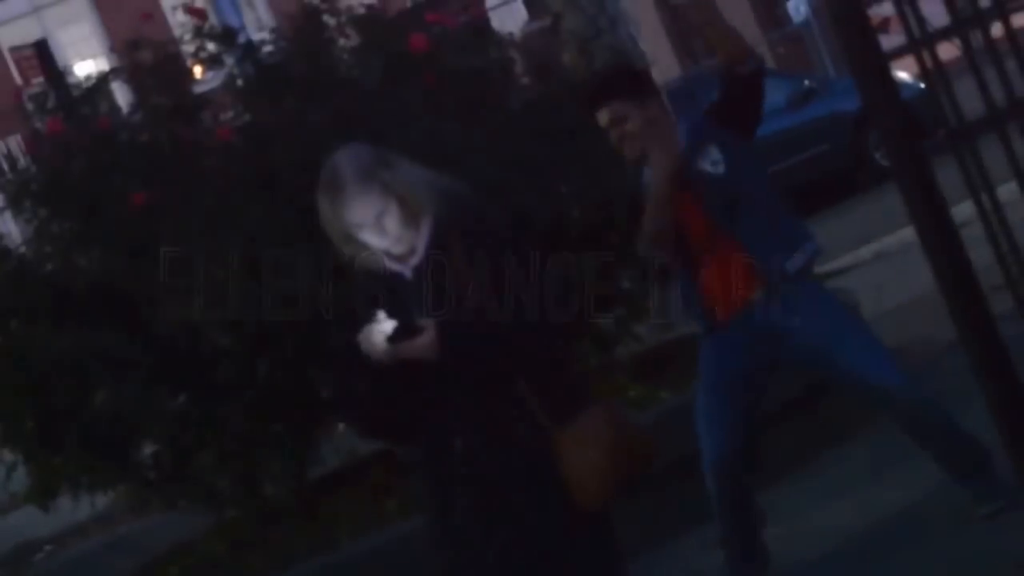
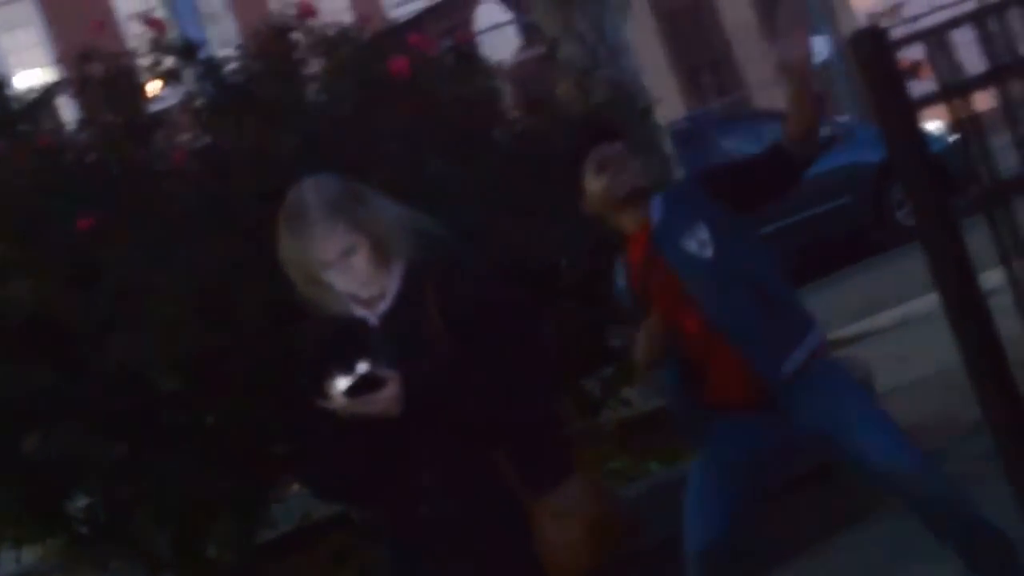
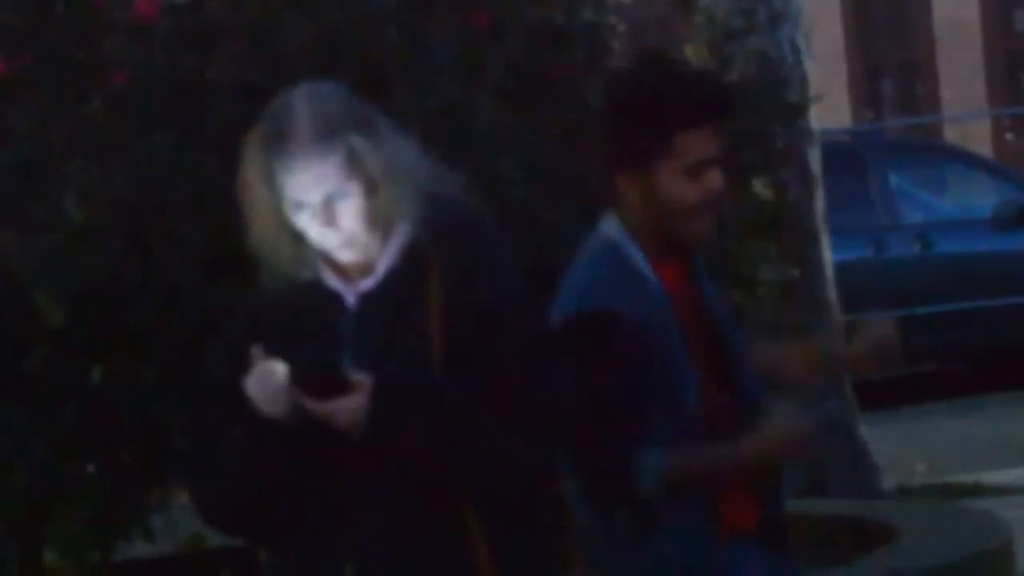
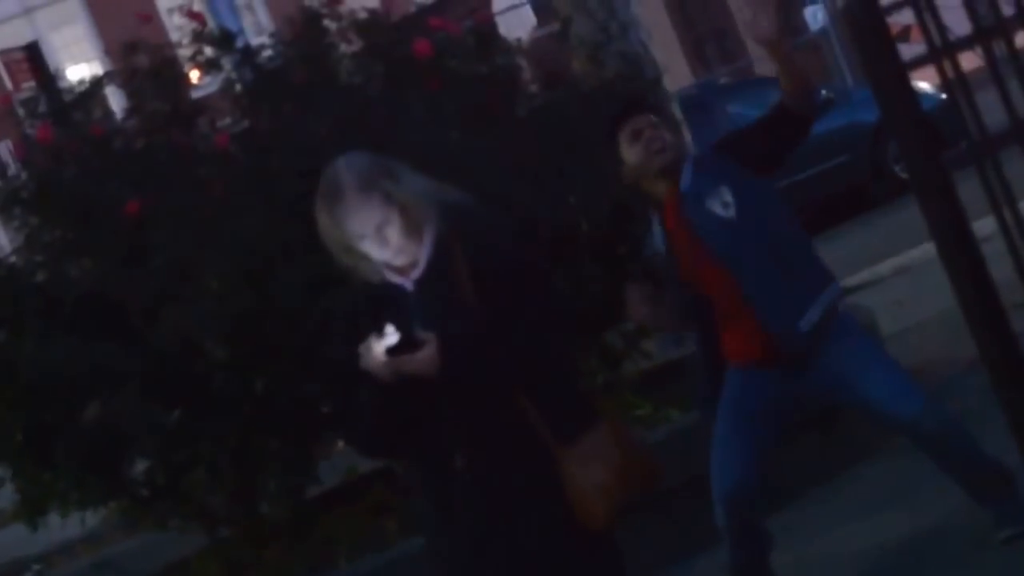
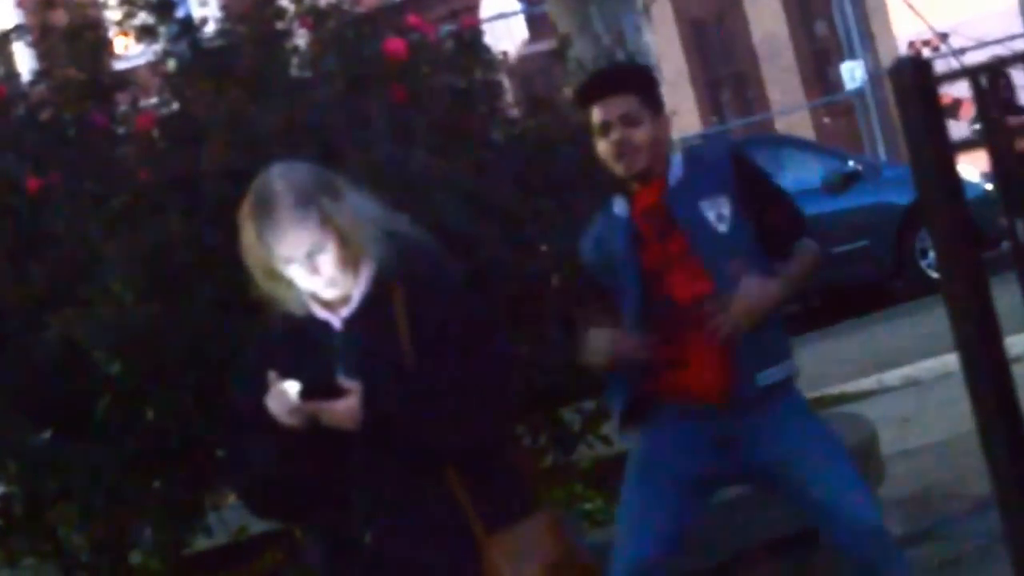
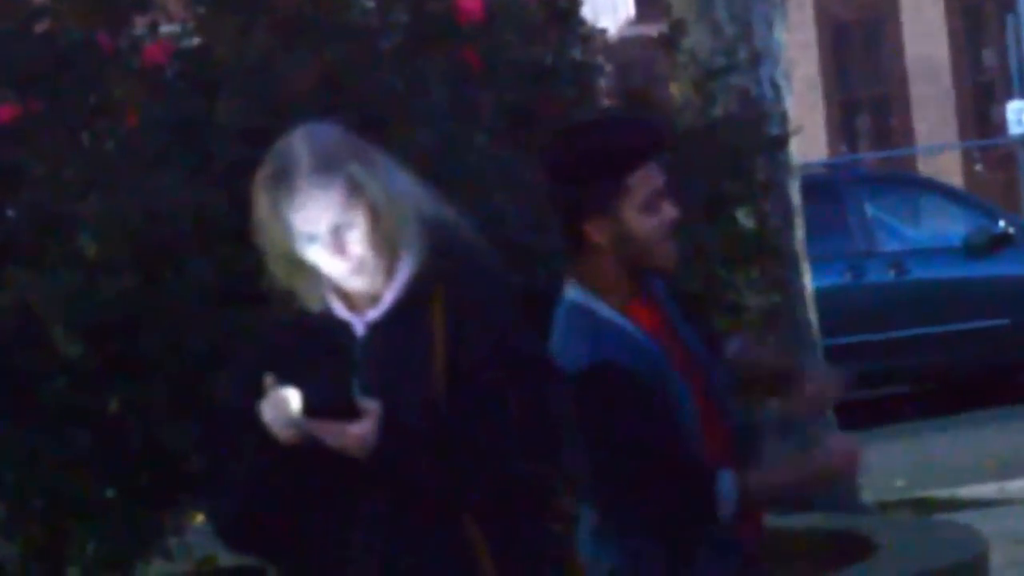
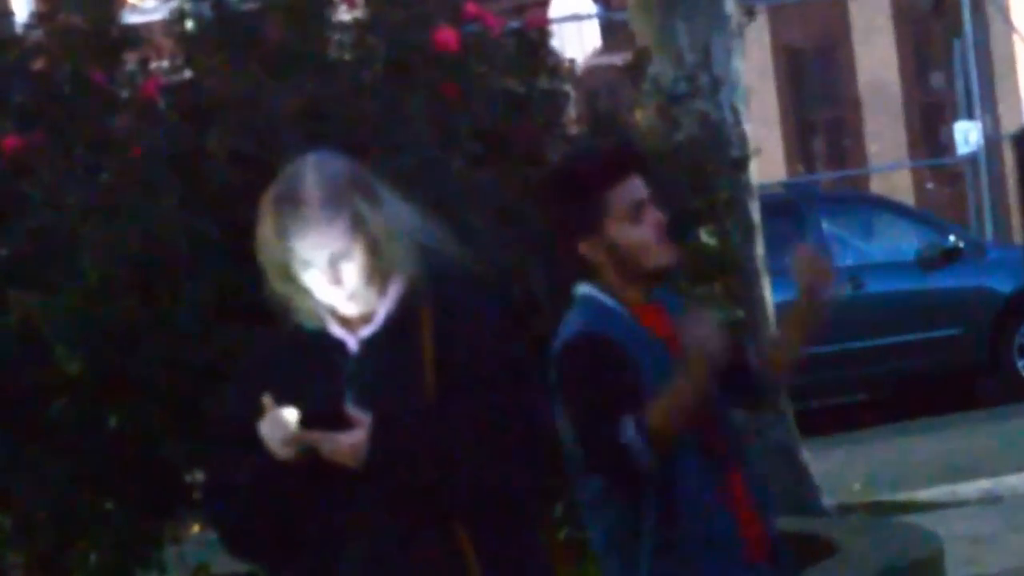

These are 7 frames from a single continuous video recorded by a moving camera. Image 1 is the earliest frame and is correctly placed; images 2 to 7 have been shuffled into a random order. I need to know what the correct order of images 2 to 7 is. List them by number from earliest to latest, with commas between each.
4, 2, 5, 7, 6, 3
